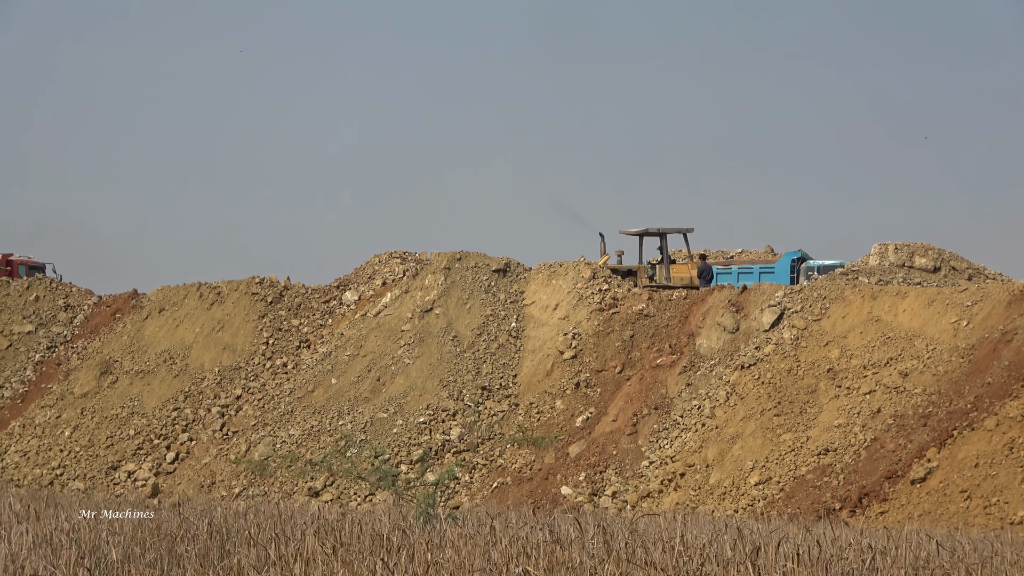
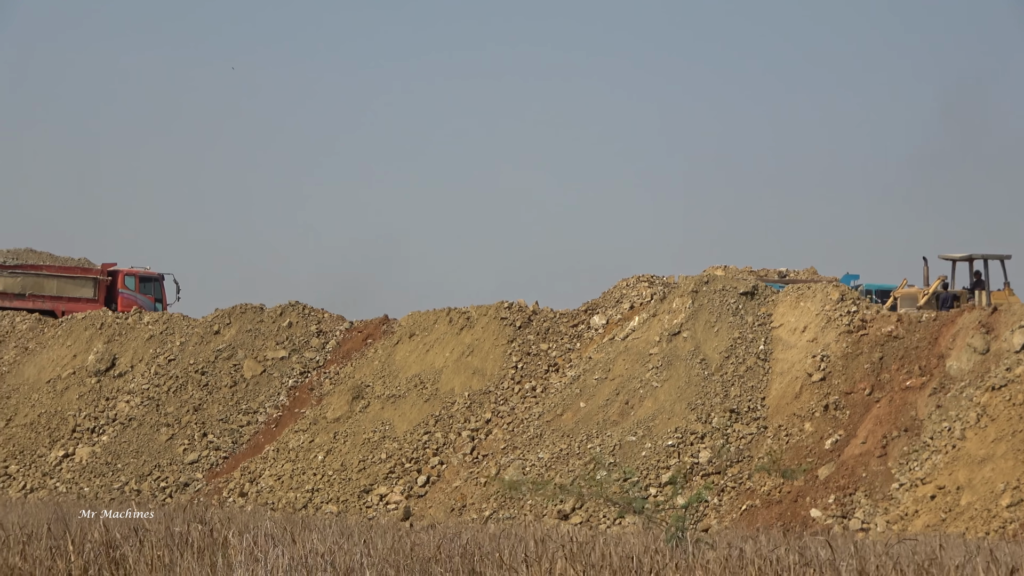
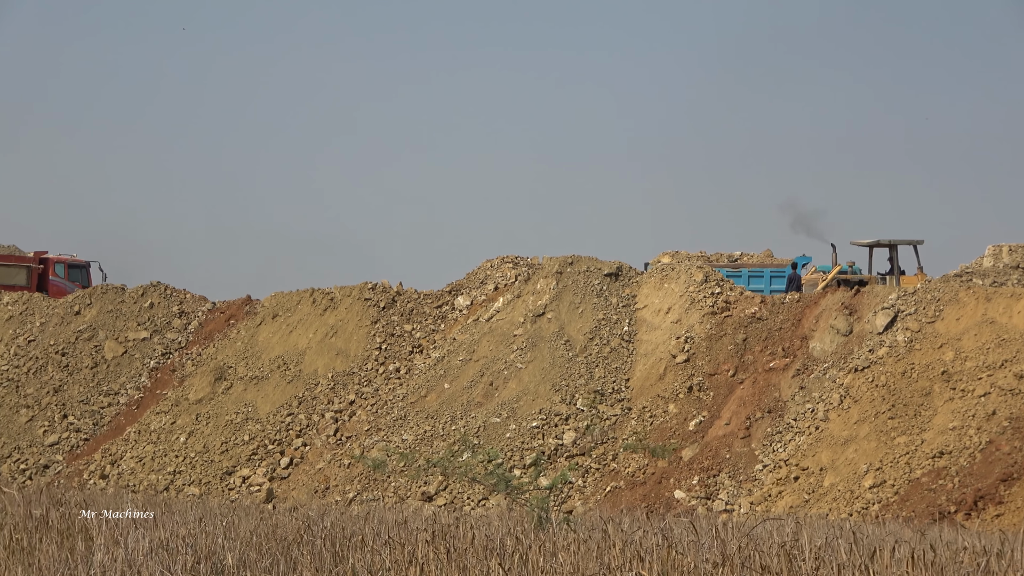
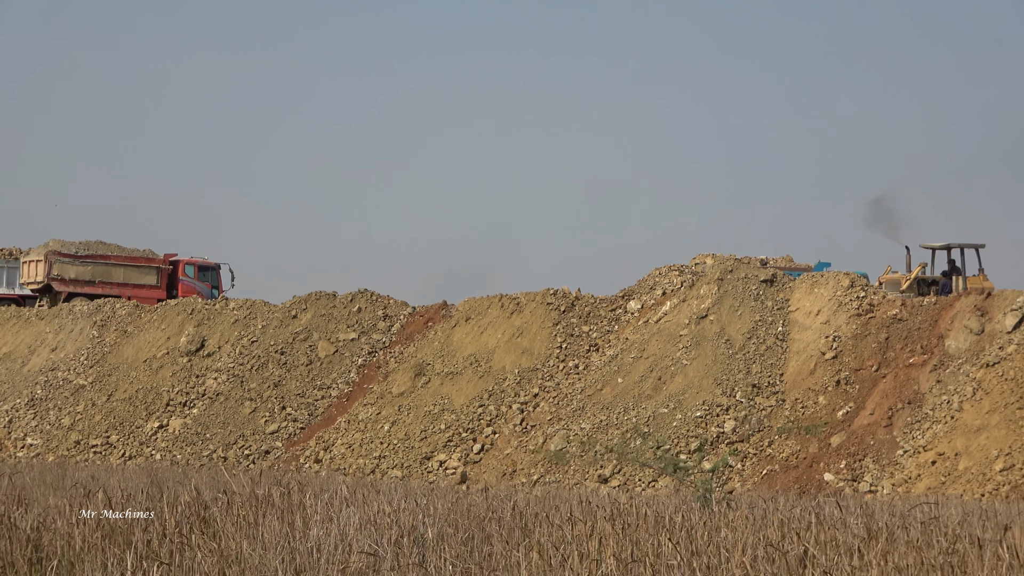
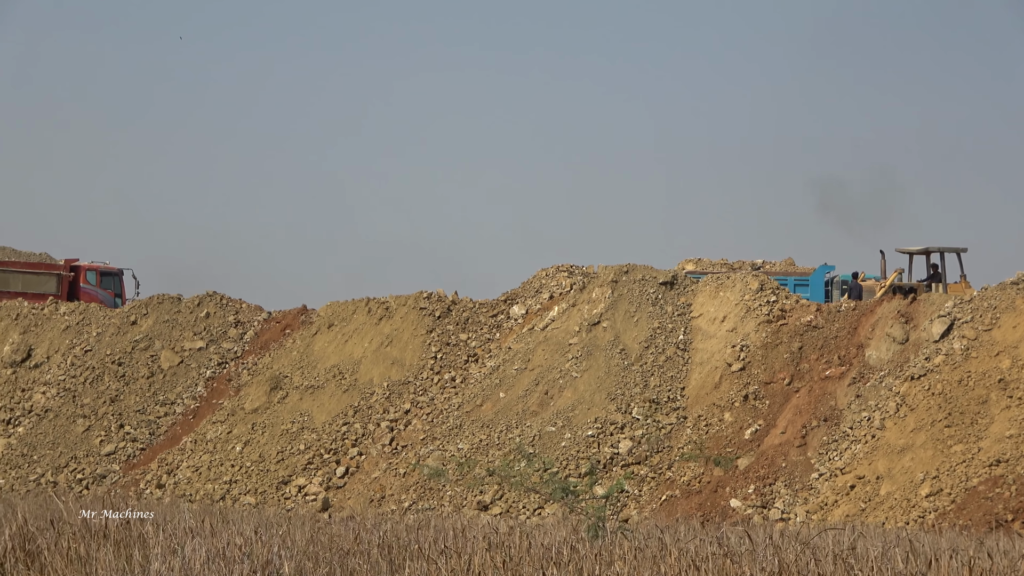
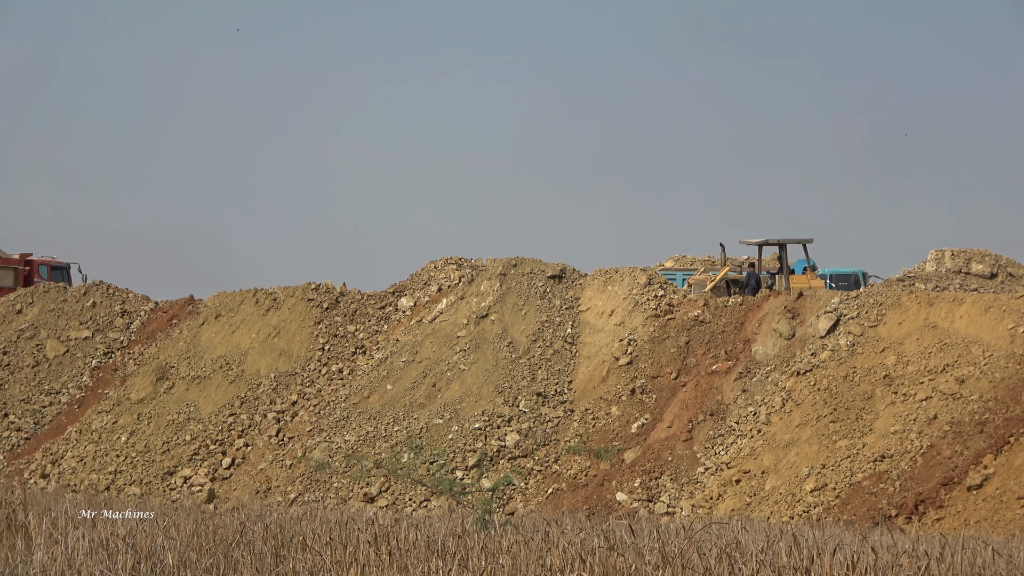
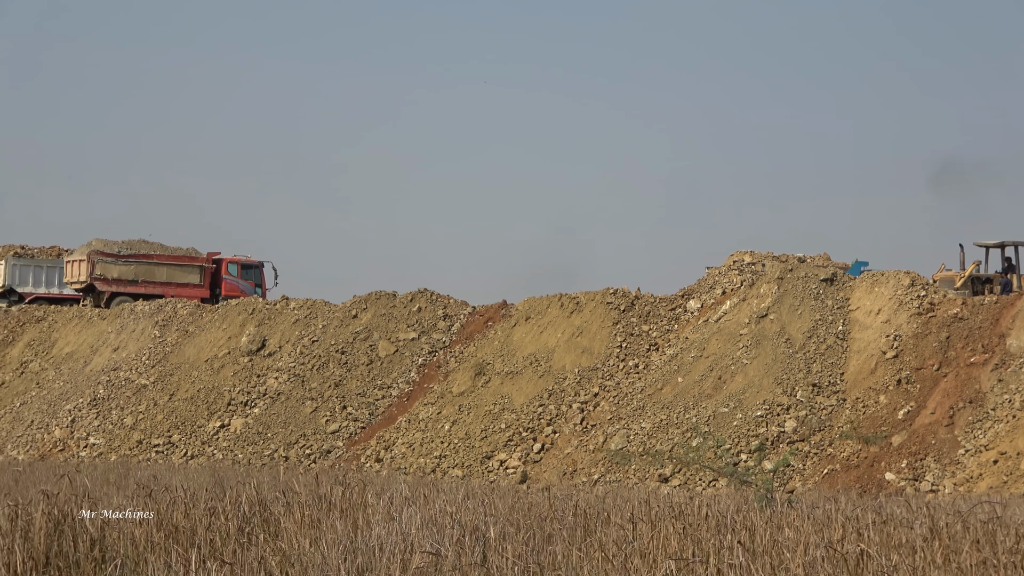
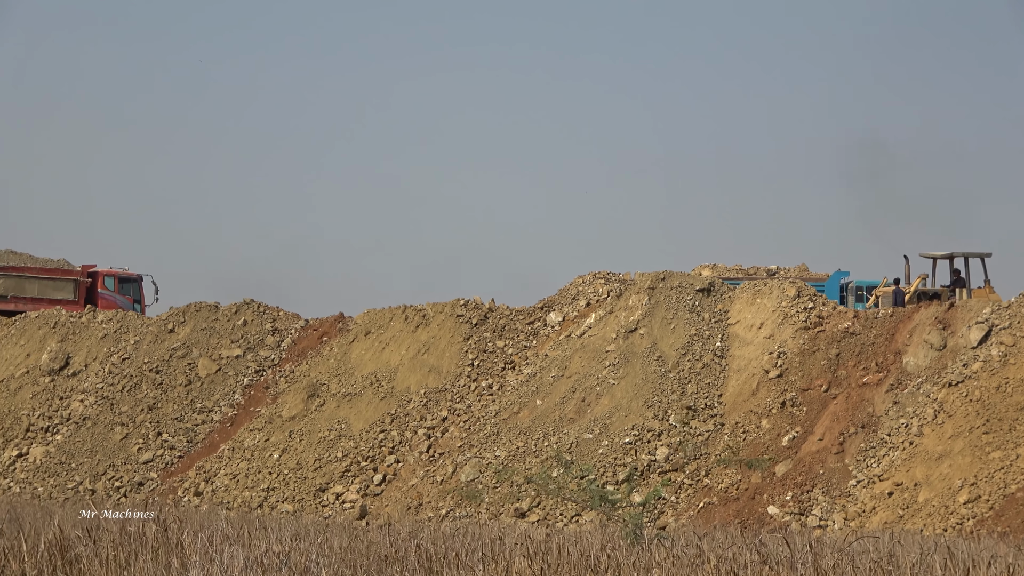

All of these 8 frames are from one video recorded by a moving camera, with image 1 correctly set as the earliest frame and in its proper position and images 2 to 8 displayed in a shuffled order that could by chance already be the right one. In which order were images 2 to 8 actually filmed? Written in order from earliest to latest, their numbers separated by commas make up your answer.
6, 3, 5, 8, 2, 4, 7
